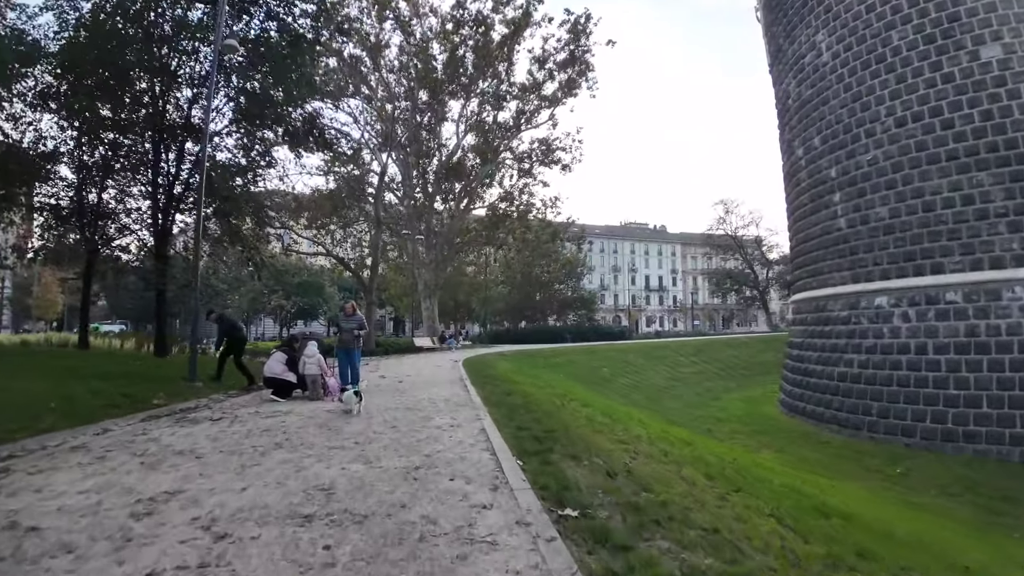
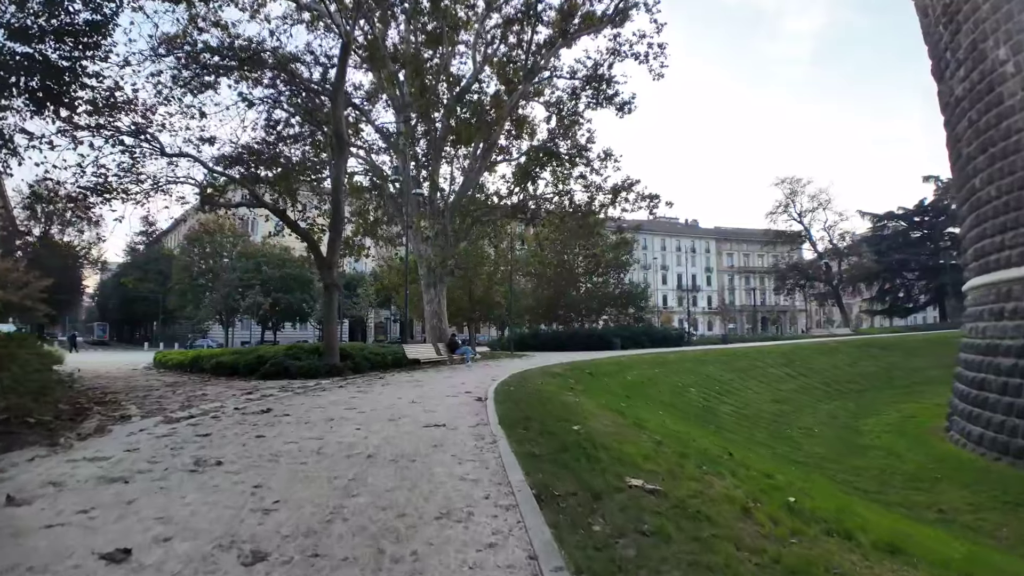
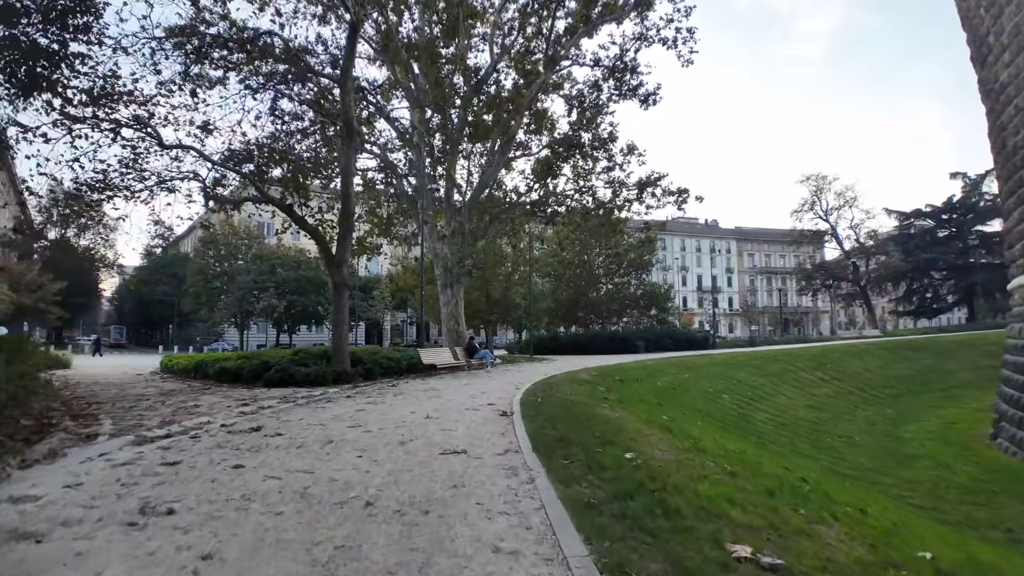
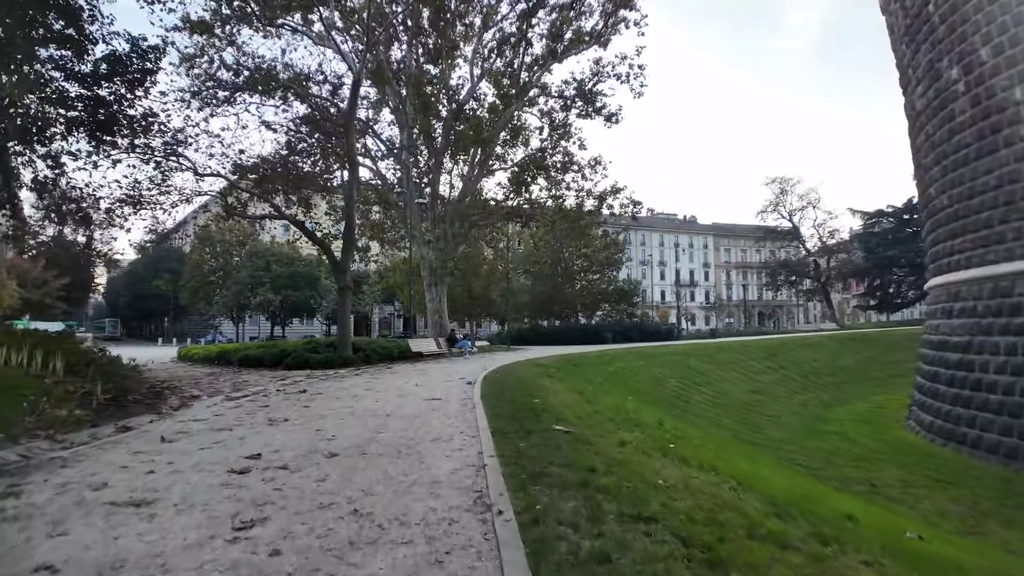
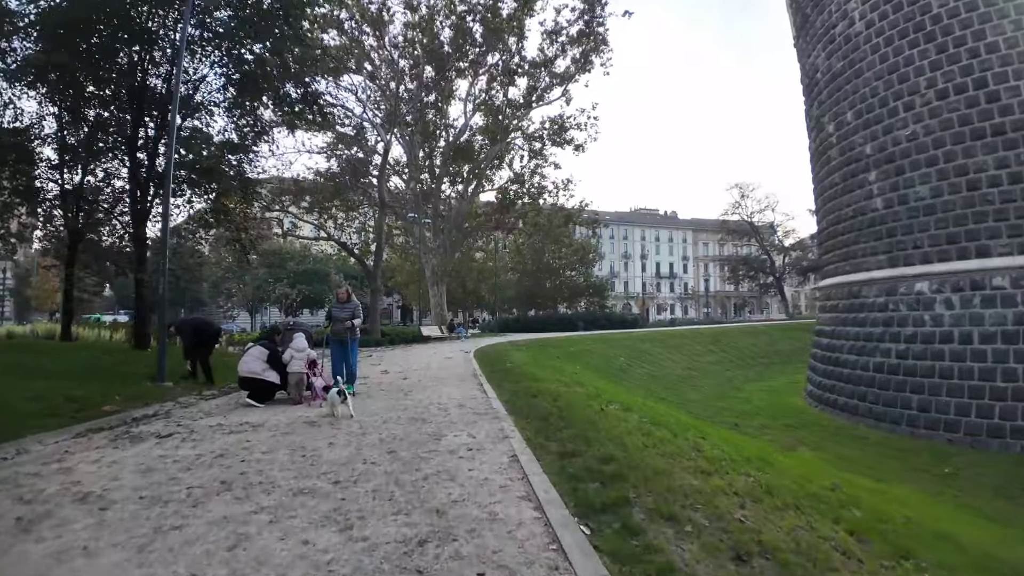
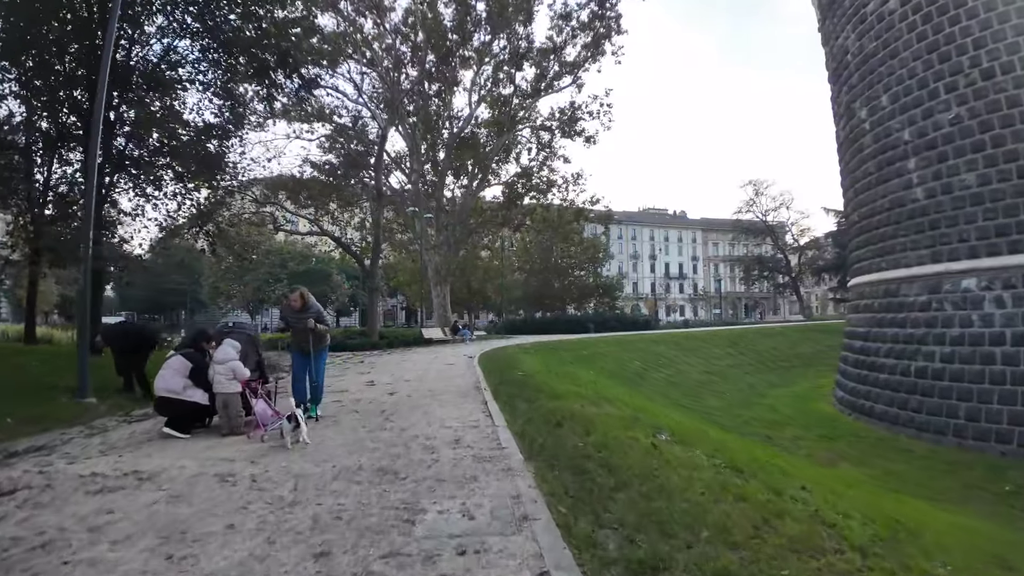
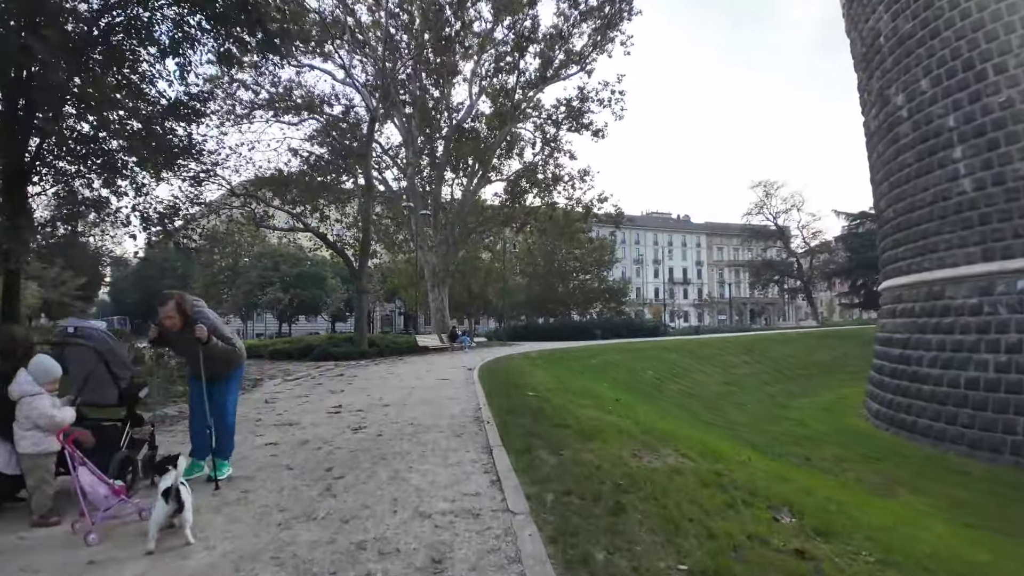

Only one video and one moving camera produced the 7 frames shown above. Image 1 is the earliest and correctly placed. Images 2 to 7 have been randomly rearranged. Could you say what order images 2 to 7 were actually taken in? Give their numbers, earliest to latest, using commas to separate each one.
5, 6, 7, 4, 2, 3
